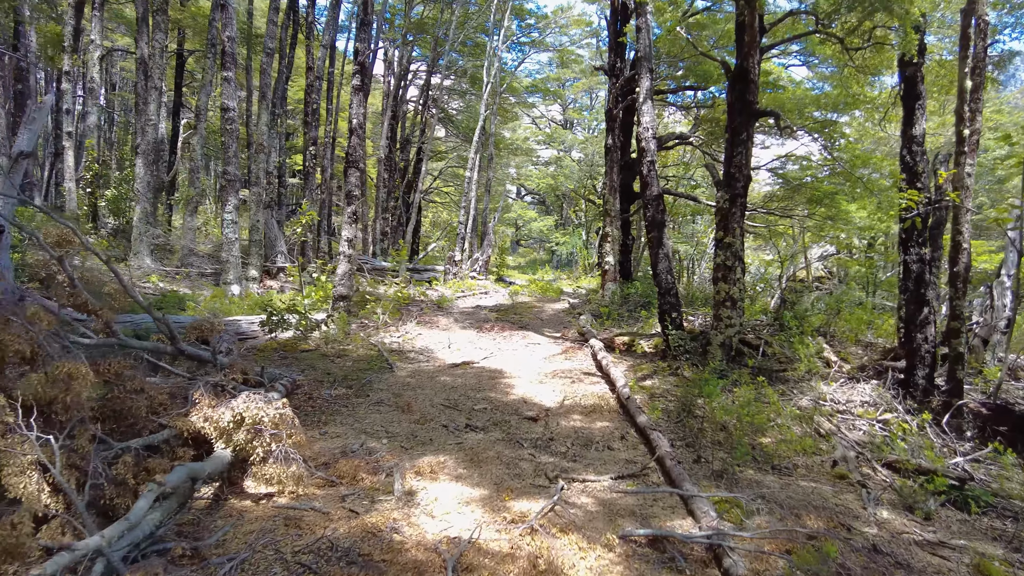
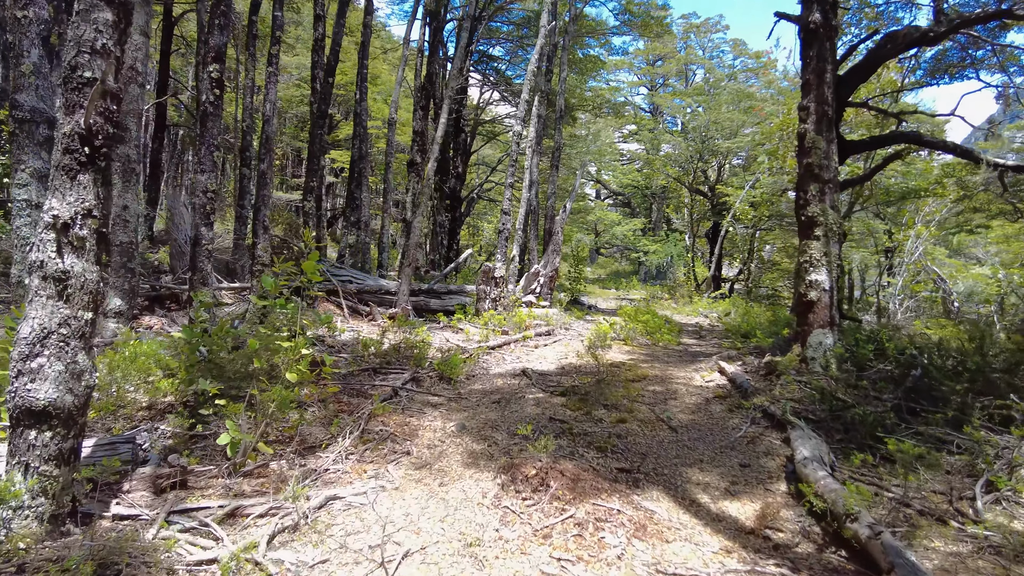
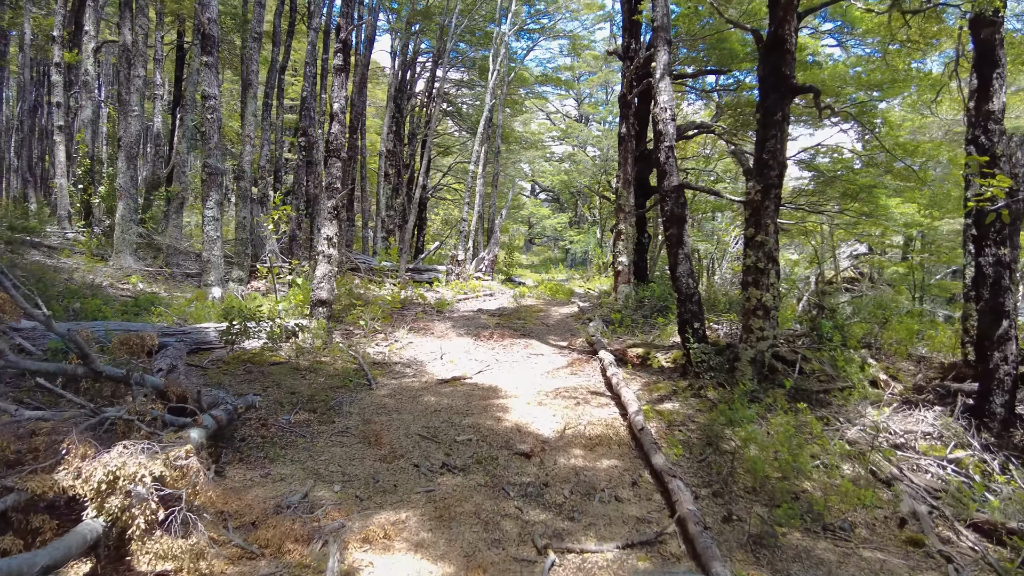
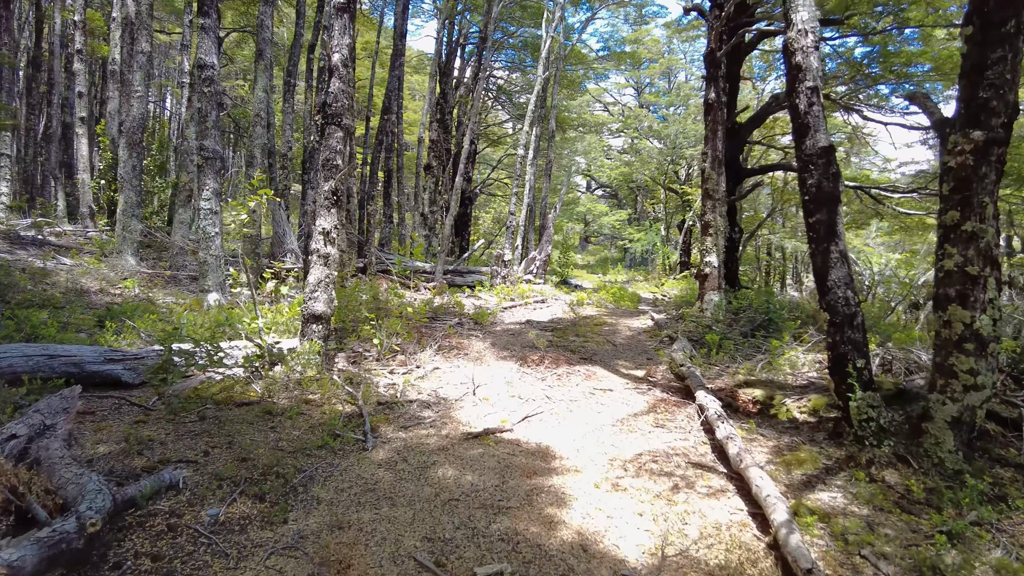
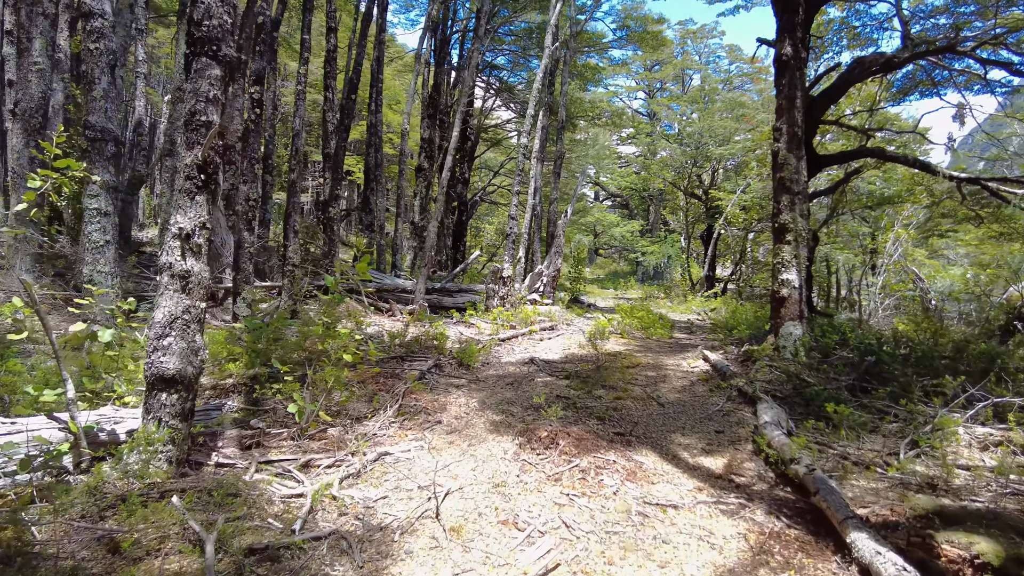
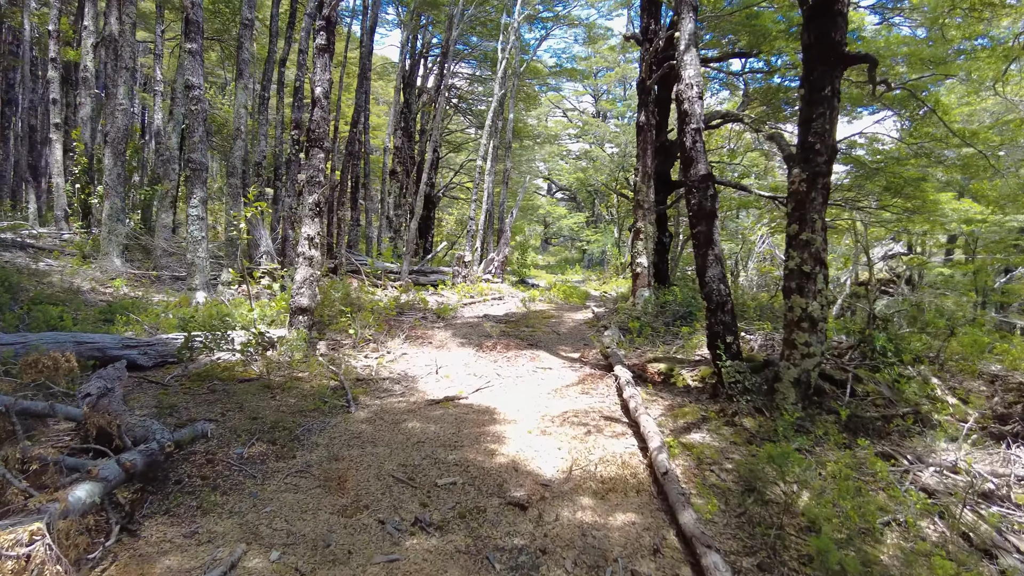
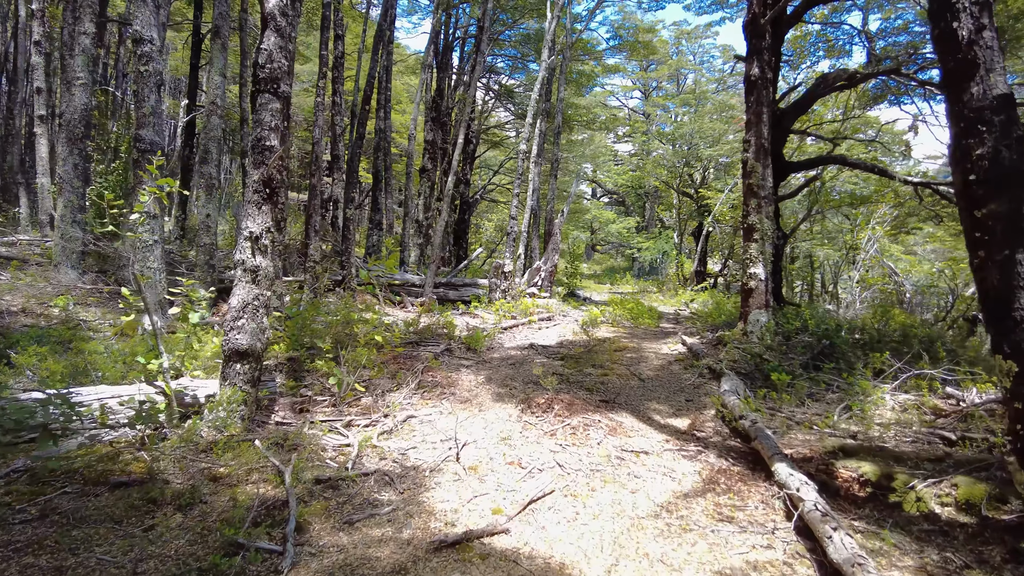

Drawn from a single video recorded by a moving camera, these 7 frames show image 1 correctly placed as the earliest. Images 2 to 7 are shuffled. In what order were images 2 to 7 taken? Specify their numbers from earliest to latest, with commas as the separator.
3, 6, 4, 7, 5, 2
